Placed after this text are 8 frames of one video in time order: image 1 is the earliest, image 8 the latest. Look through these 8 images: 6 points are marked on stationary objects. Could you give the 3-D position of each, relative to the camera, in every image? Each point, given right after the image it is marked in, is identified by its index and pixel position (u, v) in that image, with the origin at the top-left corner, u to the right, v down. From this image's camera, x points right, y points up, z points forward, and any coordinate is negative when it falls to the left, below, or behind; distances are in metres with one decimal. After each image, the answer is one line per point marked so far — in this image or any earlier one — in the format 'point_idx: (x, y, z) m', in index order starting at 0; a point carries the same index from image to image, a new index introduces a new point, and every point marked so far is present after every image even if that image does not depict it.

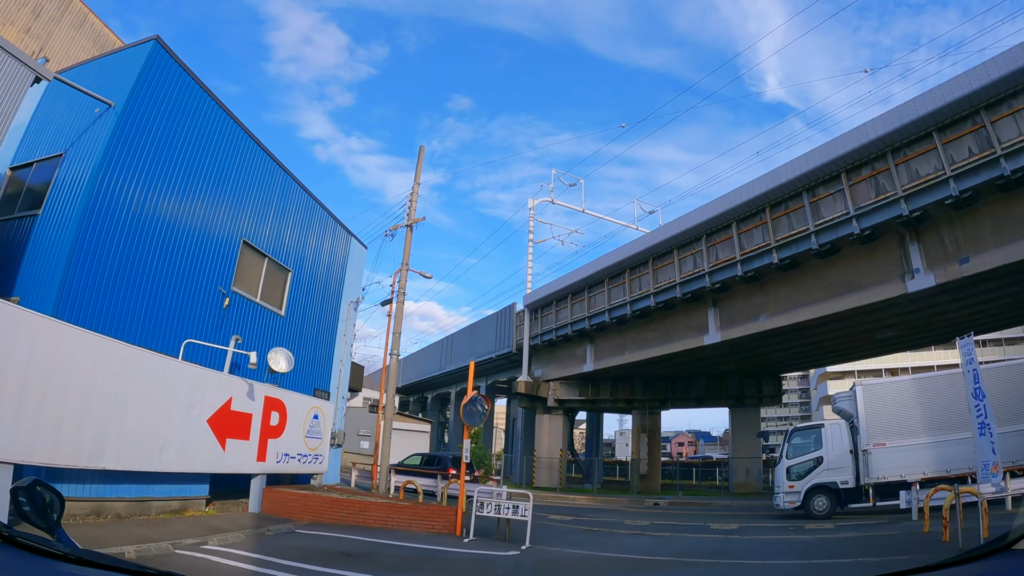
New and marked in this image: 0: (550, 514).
0: (+1.1, -6.1, +16.5) m
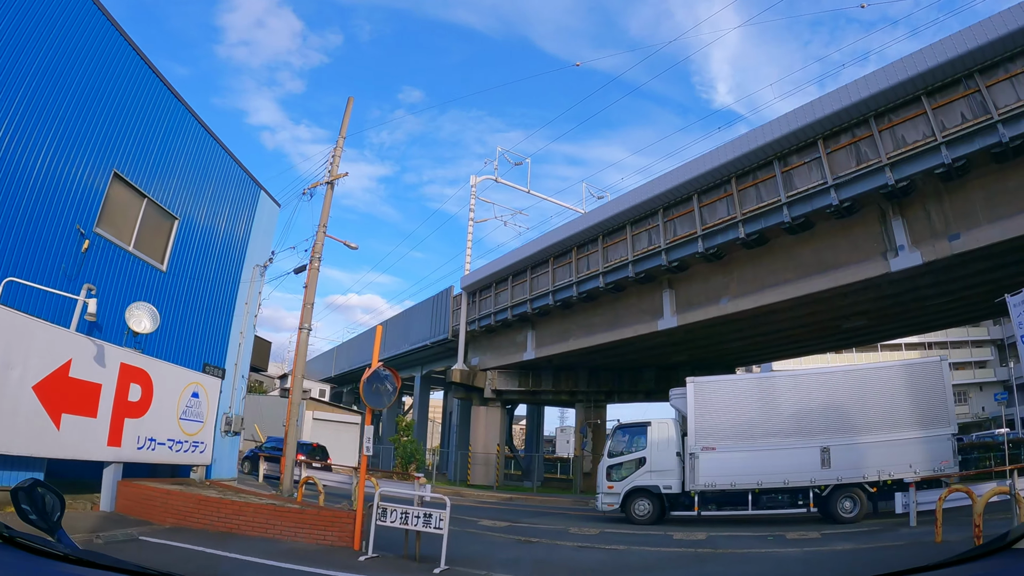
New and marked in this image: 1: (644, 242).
0: (-0.7, -5.2, +14.0) m
1: (+3.8, +1.3, +18.1) m
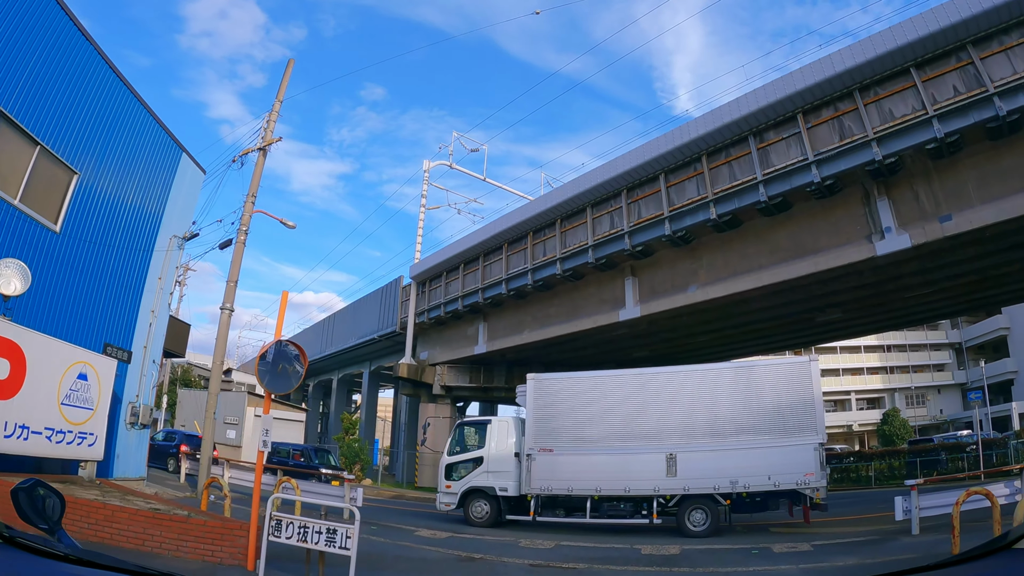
0: (-1.8, -4.7, +12.2) m
1: (+2.5, +1.7, +16.6) m
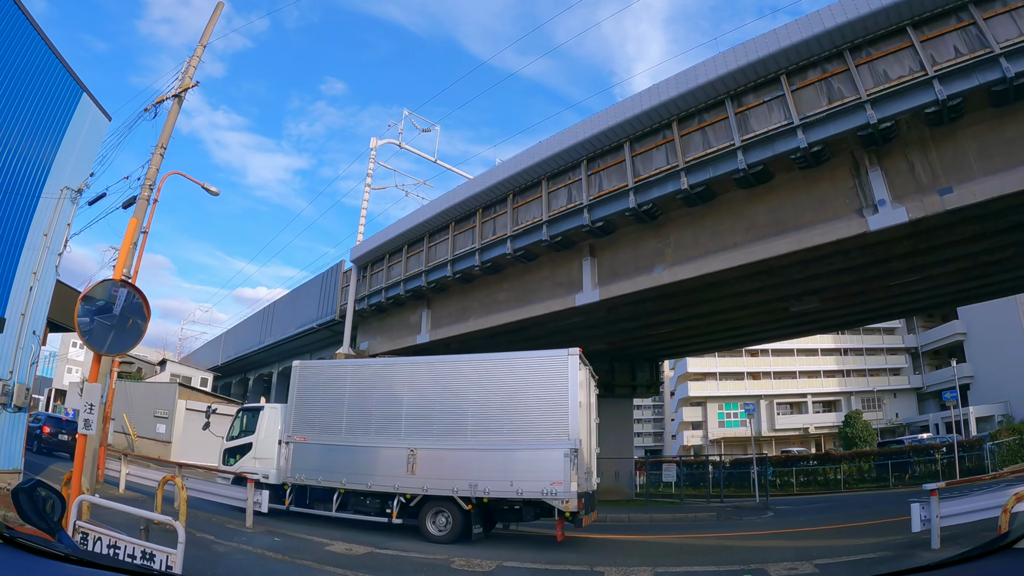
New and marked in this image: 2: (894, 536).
0: (-2.9, -4.2, +10.1) m
1: (+1.2, +2.2, +14.8) m
2: (+6.6, -4.2, +10.4) m
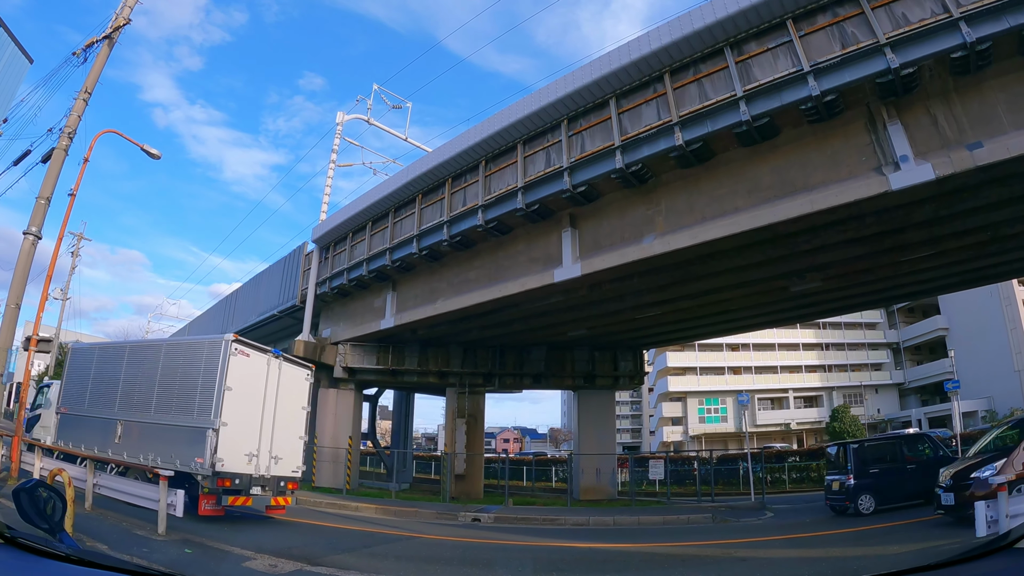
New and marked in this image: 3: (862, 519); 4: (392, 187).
0: (-3.4, -3.6, +8.4) m
1: (+0.6, +2.7, +13.2) m
2: (+6.1, -3.7, +9.0) m
3: (+7.4, -4.9, +13.0) m
4: (-3.2, +2.7, +16.2) m
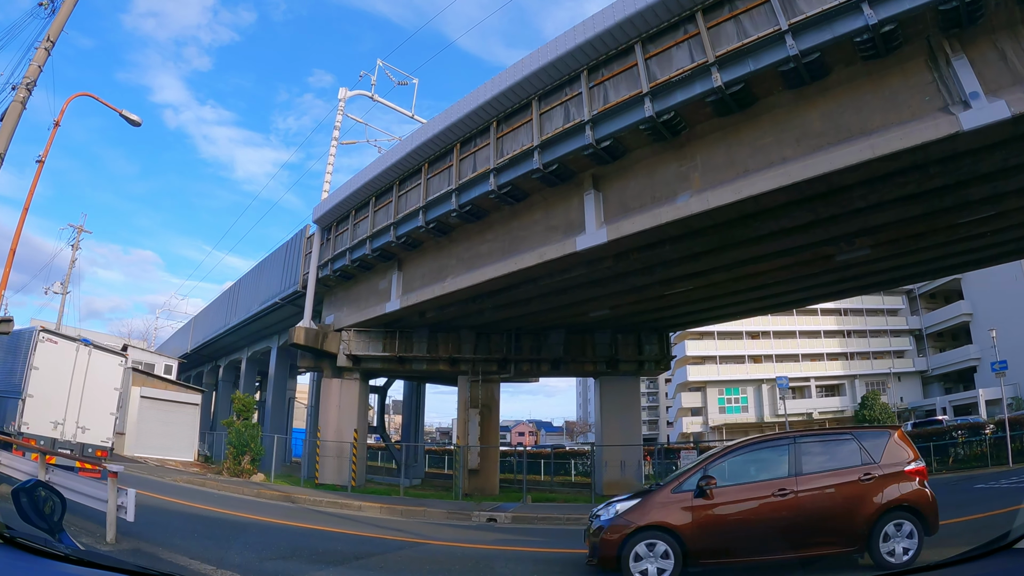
0: (-3.1, -3.2, +7.1) m
1: (+0.9, +3.2, +11.8) m
2: (+6.4, -3.1, +7.6) m
3: (+7.8, -4.3, +11.6) m
4: (-2.8, +3.2, +14.9) m
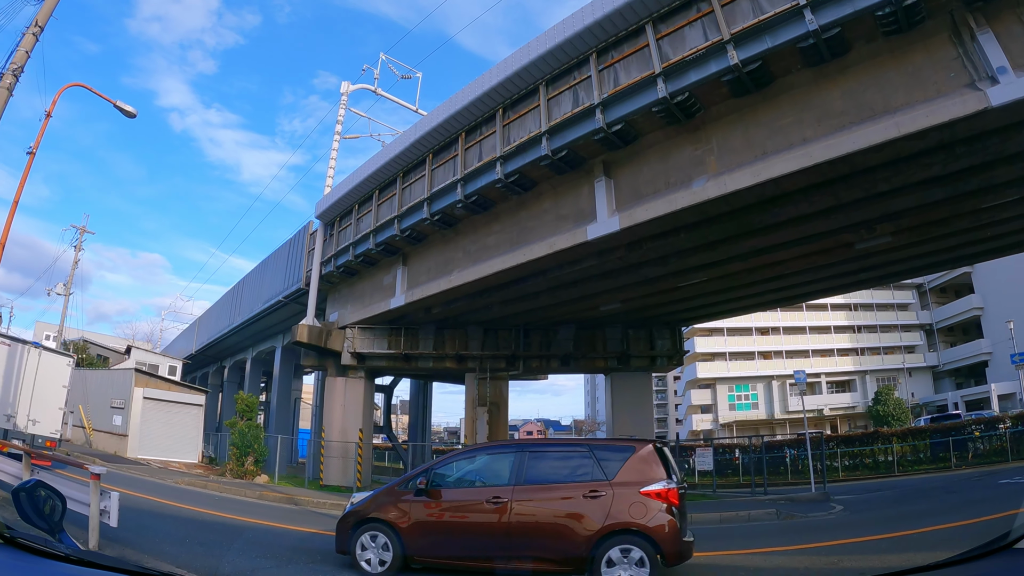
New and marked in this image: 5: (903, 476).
0: (-3.0, -3.1, +6.7) m
1: (+1.0, +3.4, +11.4) m
2: (+6.6, -2.9, +7.1) m
3: (+8.0, -4.0, +11.1) m
4: (-2.7, +3.3, +14.5) m
5: (+12.4, -6.0, +19.4) m
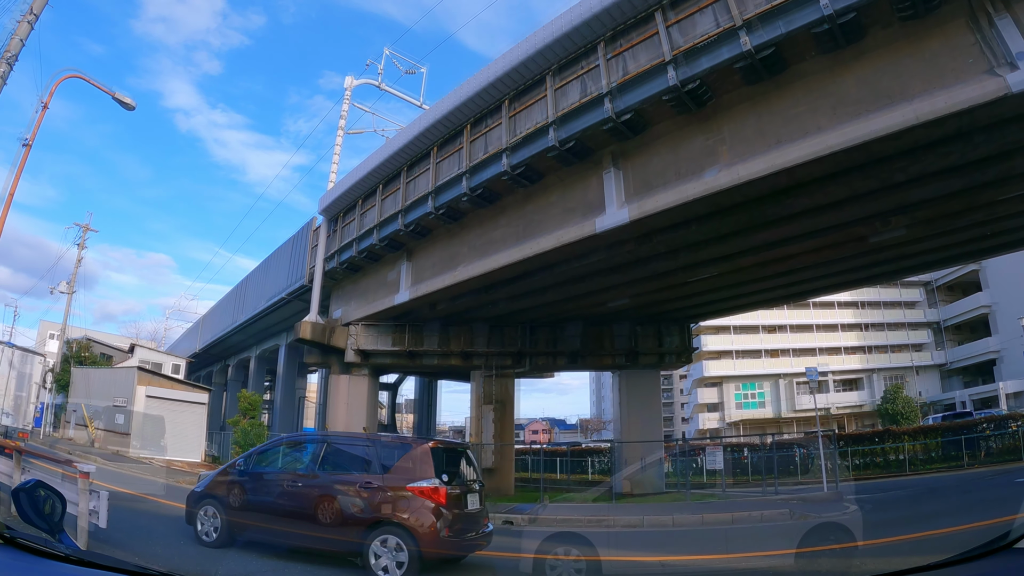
0: (-2.9, -3.0, +6.5) m
1: (+1.2, +3.5, +11.1) m
2: (+6.7, -2.8, +6.8) m
3: (+8.1, -3.9, +10.7) m
4: (-2.5, +3.4, +14.2) m
5: (+12.6, -5.8, +19.1) m
